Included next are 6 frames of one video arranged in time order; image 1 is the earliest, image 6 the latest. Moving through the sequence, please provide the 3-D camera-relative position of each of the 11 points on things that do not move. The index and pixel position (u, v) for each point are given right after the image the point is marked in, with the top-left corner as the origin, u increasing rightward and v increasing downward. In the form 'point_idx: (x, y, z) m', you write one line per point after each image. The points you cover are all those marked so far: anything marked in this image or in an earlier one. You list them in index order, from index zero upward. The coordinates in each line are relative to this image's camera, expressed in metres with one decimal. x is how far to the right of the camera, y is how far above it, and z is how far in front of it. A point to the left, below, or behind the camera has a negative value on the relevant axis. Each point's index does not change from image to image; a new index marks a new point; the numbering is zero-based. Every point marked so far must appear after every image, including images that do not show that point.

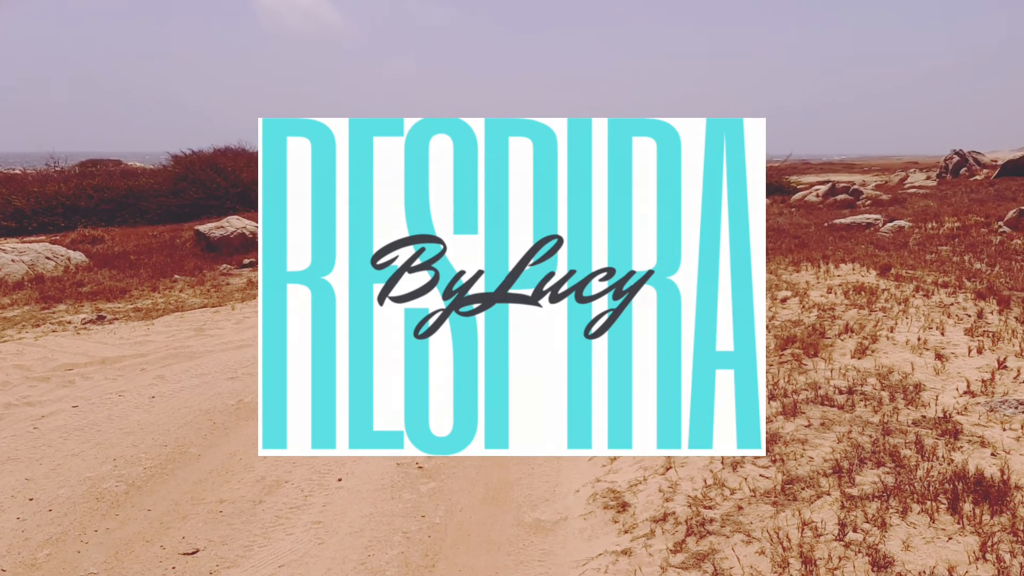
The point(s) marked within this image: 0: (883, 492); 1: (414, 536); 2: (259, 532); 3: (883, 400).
0: (+3.3, -1.8, +5.3) m
1: (-0.9, -2.2, +5.4) m
2: (-2.2, -2.2, +5.4) m
3: (+4.0, -1.2, +6.5) m
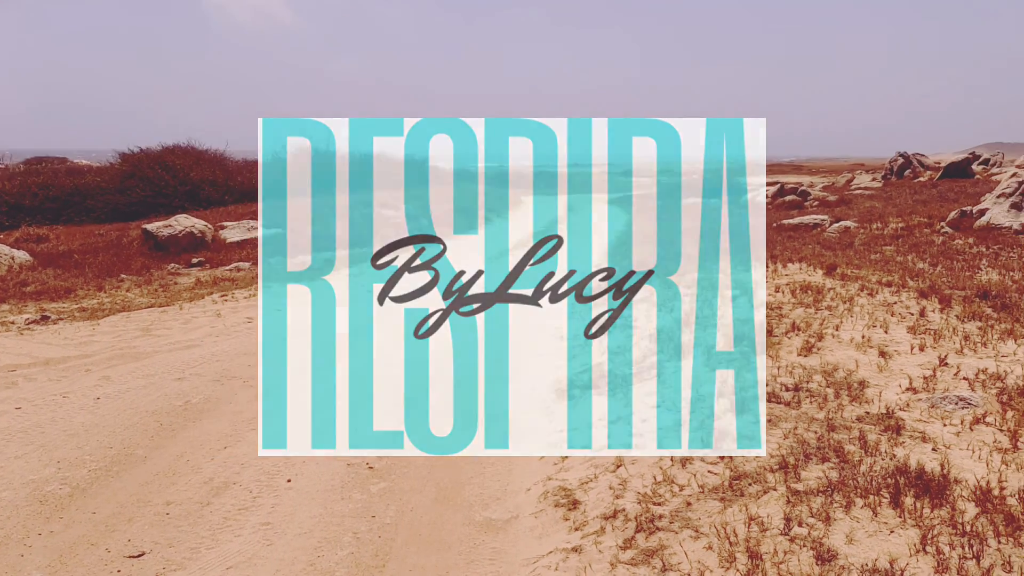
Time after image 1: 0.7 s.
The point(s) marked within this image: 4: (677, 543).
0: (+2.9, -1.8, +5.4) m
1: (-1.3, -2.2, +5.4) m
2: (-2.7, -2.2, +5.3) m
3: (+3.5, -1.2, +6.6) m
4: (+1.4, -2.1, +5.1) m
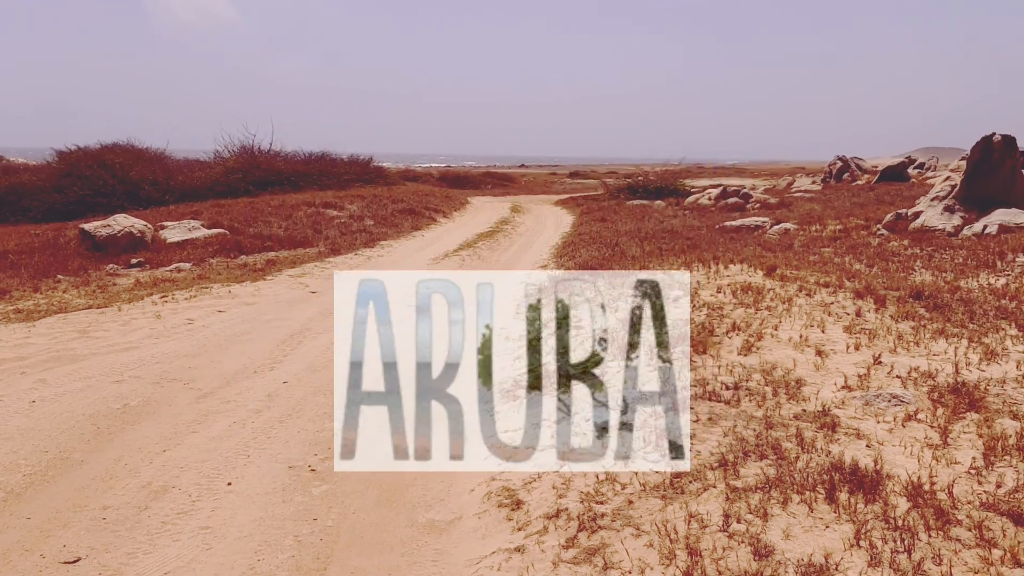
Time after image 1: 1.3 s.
0: (+2.3, -1.8, +5.6) m
1: (-1.9, -2.3, +5.4) m
2: (-3.2, -2.2, +5.3) m
3: (+2.9, -1.2, +6.8) m
4: (+0.9, -2.2, +5.1) m
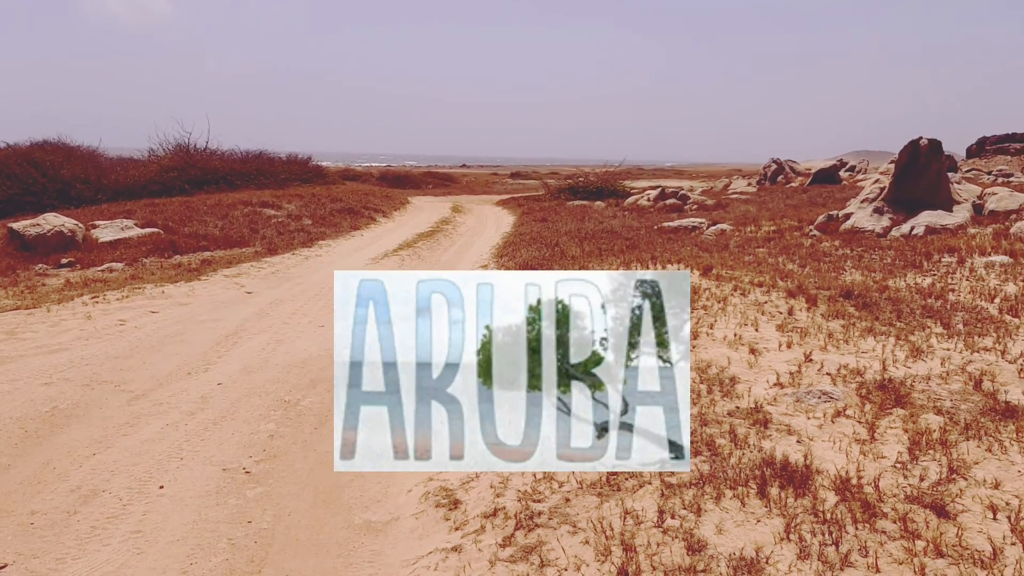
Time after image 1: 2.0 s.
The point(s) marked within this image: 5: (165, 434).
0: (+1.7, -1.8, +5.7) m
1: (-2.5, -2.3, +5.4) m
2: (-3.8, -2.2, +5.2) m
3: (+2.3, -1.2, +6.9) m
4: (+0.3, -2.2, +5.2) m
5: (-4.0, -1.7, +6.8) m
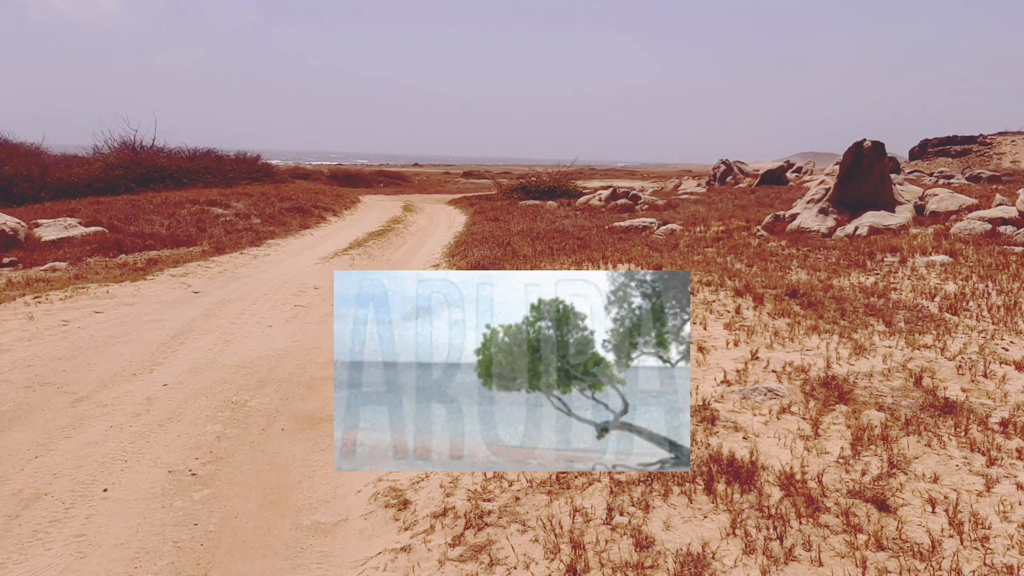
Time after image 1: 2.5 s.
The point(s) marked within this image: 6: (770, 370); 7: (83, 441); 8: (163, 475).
0: (+1.2, -1.8, +5.7) m
1: (-2.9, -2.3, +5.3) m
2: (-4.3, -2.2, +5.1) m
3: (+1.7, -1.2, +7.0) m
4: (-0.2, -2.2, +5.2) m
5: (-4.5, -1.7, +6.7) m
6: (+3.2, -1.0, +7.3) m
7: (-4.7, -1.7, +6.6) m
8: (-3.5, -1.9, +6.2) m
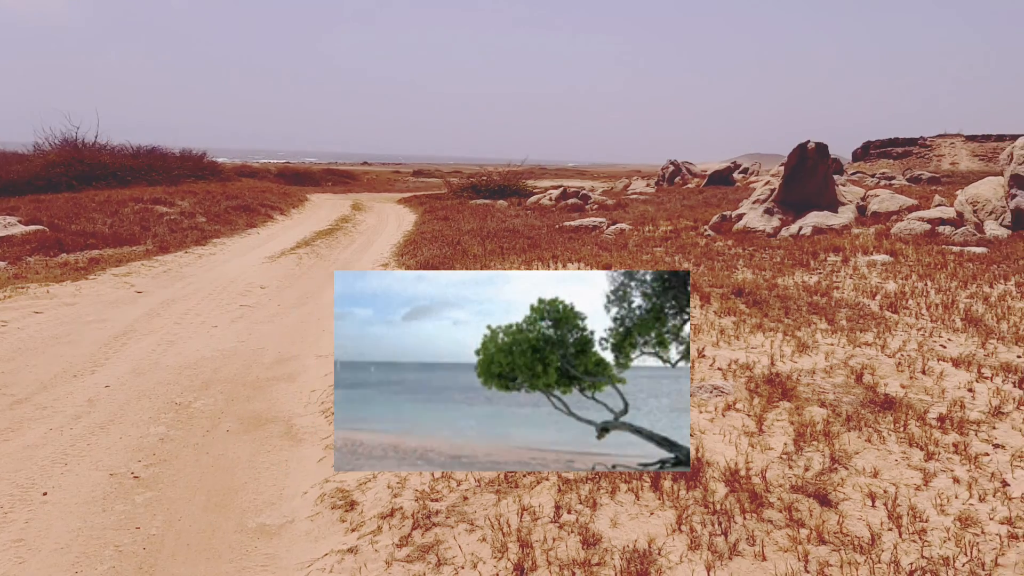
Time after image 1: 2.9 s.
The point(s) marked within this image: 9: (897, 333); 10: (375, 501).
0: (+0.7, -1.8, +5.8) m
1: (-3.4, -2.3, +5.2) m
2: (-4.8, -2.2, +5.0) m
3: (+1.2, -1.2, +7.0) m
4: (-0.7, -2.2, +5.2) m
5: (-5.0, -1.7, +6.6) m
6: (+2.6, -1.0, +7.4) m
7: (-5.2, -1.7, +6.4) m
8: (-4.0, -1.9, +6.1) m
9: (+5.3, -0.6, +8.1) m
10: (-1.3, -2.1, +5.9) m
